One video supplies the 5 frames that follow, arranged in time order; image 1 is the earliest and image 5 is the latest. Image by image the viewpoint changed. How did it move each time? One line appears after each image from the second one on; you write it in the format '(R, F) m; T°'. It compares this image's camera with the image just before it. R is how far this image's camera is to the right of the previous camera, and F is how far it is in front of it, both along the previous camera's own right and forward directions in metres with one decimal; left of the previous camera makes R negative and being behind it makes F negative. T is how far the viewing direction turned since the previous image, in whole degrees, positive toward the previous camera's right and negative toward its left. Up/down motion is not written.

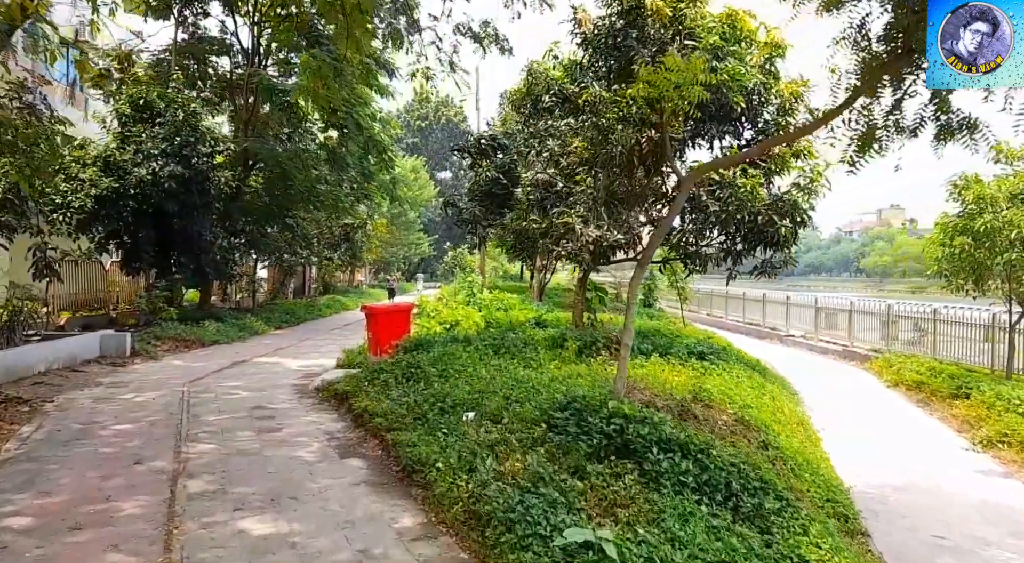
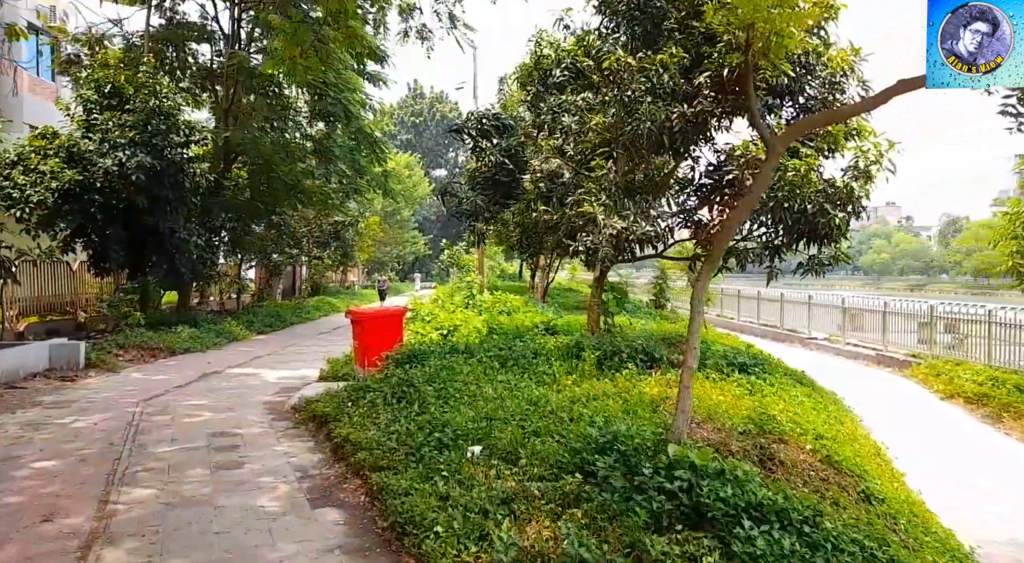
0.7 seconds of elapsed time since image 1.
(-0.1, +1.1) m; 0°
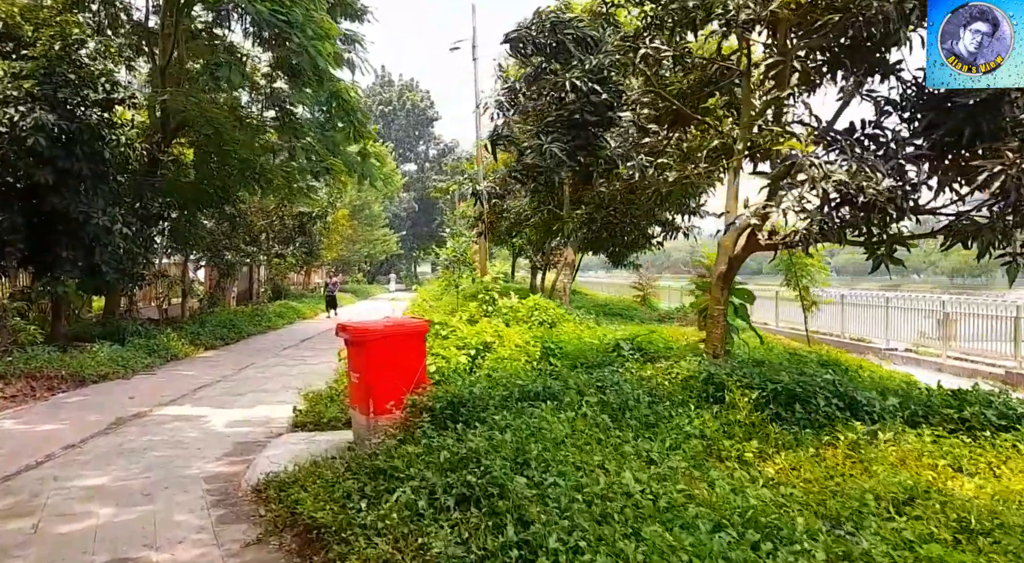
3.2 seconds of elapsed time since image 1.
(-1.0, +2.8) m; +3°
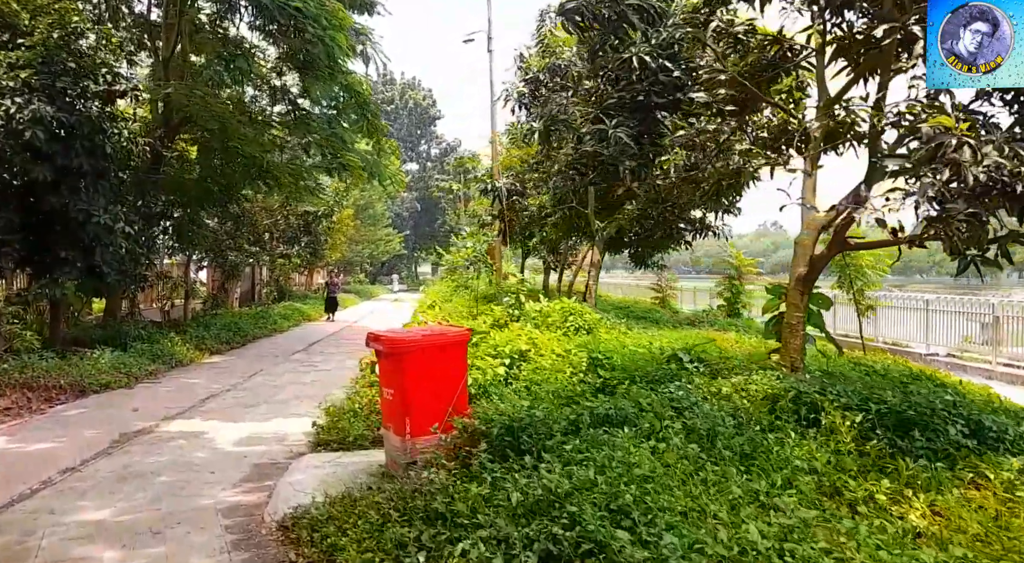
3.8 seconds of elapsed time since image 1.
(-0.4, +0.6) m; 0°
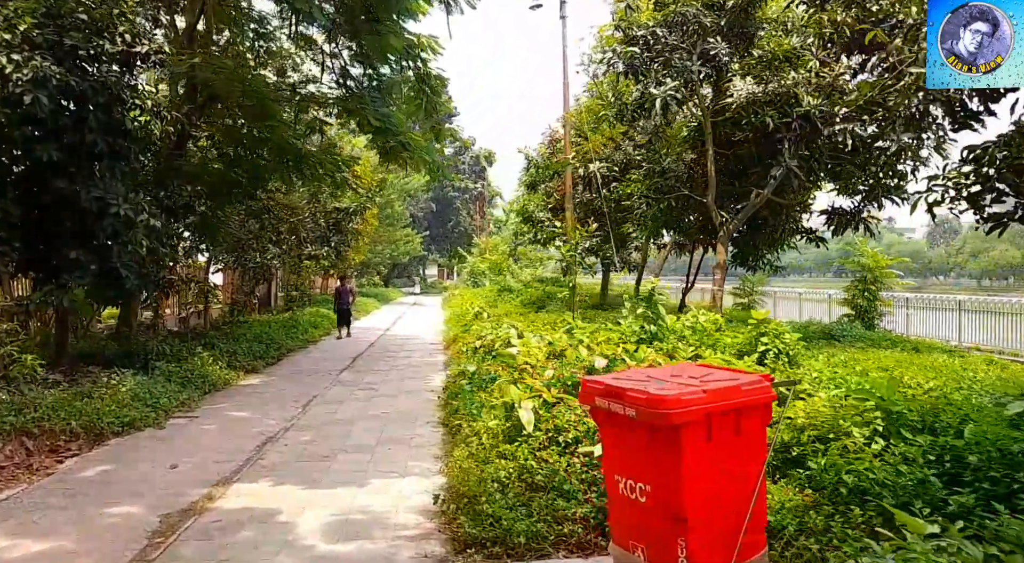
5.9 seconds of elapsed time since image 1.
(-1.4, +2.0) m; 0°
